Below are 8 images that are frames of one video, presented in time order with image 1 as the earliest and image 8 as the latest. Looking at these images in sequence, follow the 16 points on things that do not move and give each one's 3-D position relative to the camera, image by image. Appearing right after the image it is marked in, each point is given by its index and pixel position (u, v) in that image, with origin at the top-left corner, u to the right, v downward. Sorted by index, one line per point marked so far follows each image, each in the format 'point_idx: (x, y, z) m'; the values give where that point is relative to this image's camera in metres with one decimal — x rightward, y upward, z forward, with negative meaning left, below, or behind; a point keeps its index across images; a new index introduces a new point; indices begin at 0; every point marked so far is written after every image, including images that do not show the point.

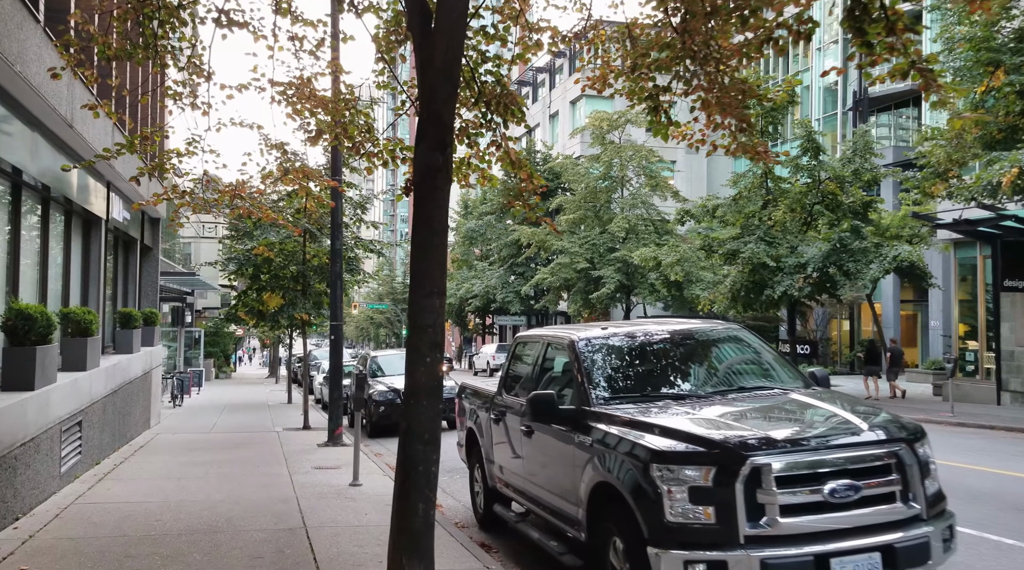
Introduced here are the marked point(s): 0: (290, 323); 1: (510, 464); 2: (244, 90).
0: (-4.5, -0.8, +16.2) m
1: (0.0, -1.5, +6.8) m
2: (-2.5, +1.9, +7.5) m
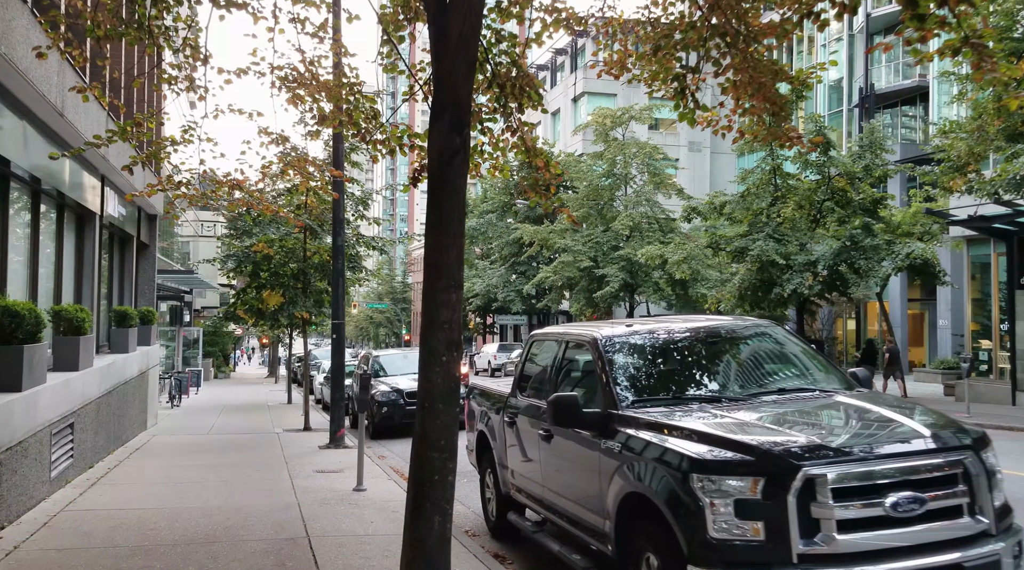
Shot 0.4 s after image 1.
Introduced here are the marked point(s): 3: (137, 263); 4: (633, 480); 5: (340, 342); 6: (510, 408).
0: (-4.4, -0.7, +15.8) m
1: (+0.1, -1.5, +6.4) m
2: (-2.4, +1.9, +7.1) m
3: (-7.9, +0.5, +16.6) m
4: (+0.7, -1.1, +4.4) m
5: (-2.8, -0.9, +12.9) m
6: (0.0, -1.1, +6.8) m
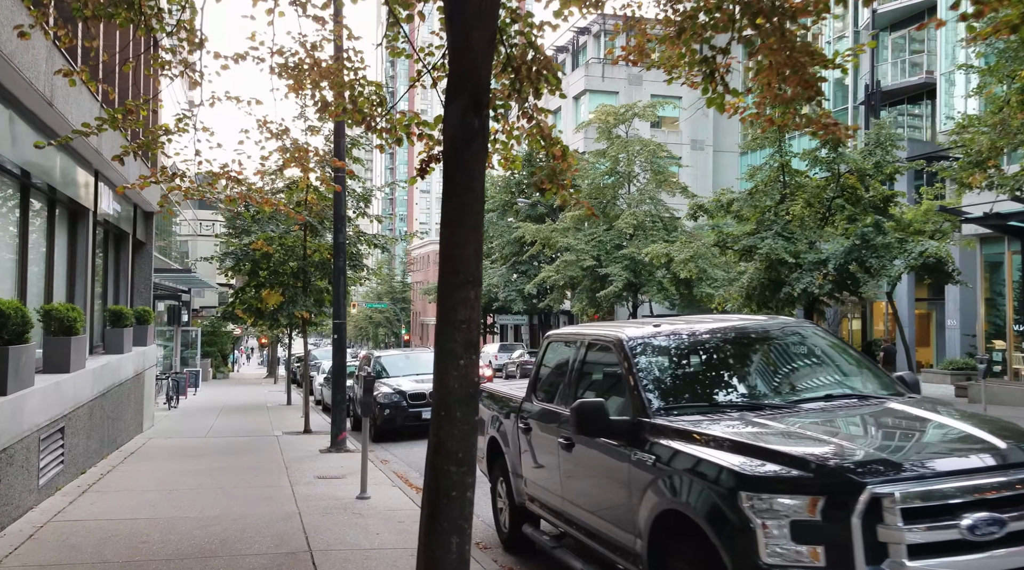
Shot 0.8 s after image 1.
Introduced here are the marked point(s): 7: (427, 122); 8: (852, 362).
0: (-4.3, -0.7, +15.4) m
1: (+0.2, -1.5, +6.0) m
2: (-2.3, +1.9, +6.7) m
3: (-7.8, +0.5, +16.2) m
4: (+0.8, -1.1, +4.0) m
5: (-2.7, -0.9, +12.5) m
6: (+0.1, -1.0, +6.4) m
7: (-0.7, +1.4, +6.7) m
8: (+2.3, -0.5, +5.3) m
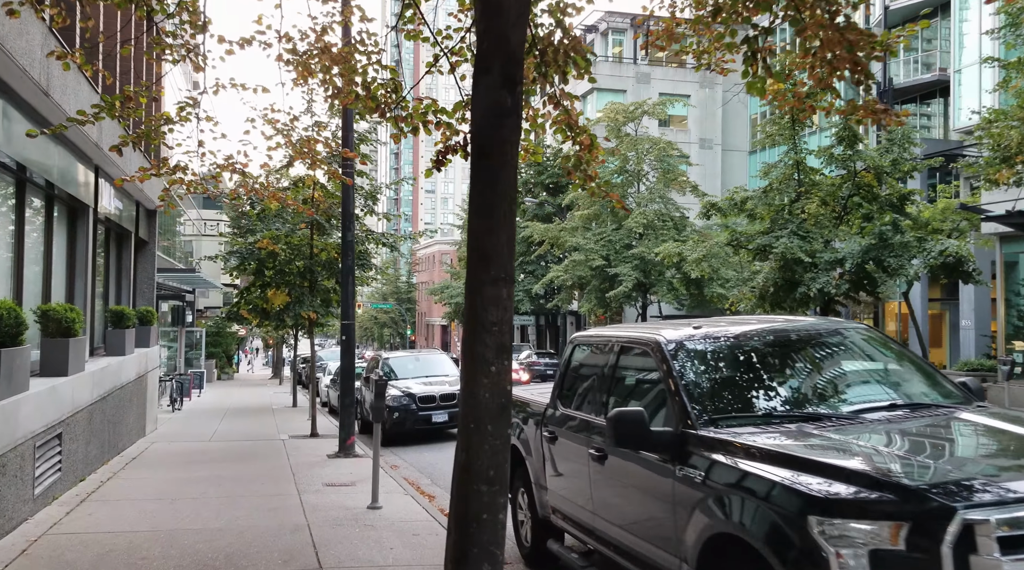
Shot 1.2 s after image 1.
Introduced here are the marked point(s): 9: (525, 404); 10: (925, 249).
0: (-4.1, -0.7, +15.0) m
1: (+0.4, -1.5, +5.6) m
2: (-2.1, +1.9, +6.4) m
3: (-7.6, +0.5, +15.9) m
4: (+1.0, -1.1, +3.6) m
5: (-2.5, -0.9, +12.1) m
6: (+0.3, -1.0, +6.0) m
7: (-0.5, +1.4, +6.3) m
8: (+2.4, -0.5, +4.9) m
9: (+0.1, -1.0, +6.6) m
10: (+10.1, +0.9, +19.3) m
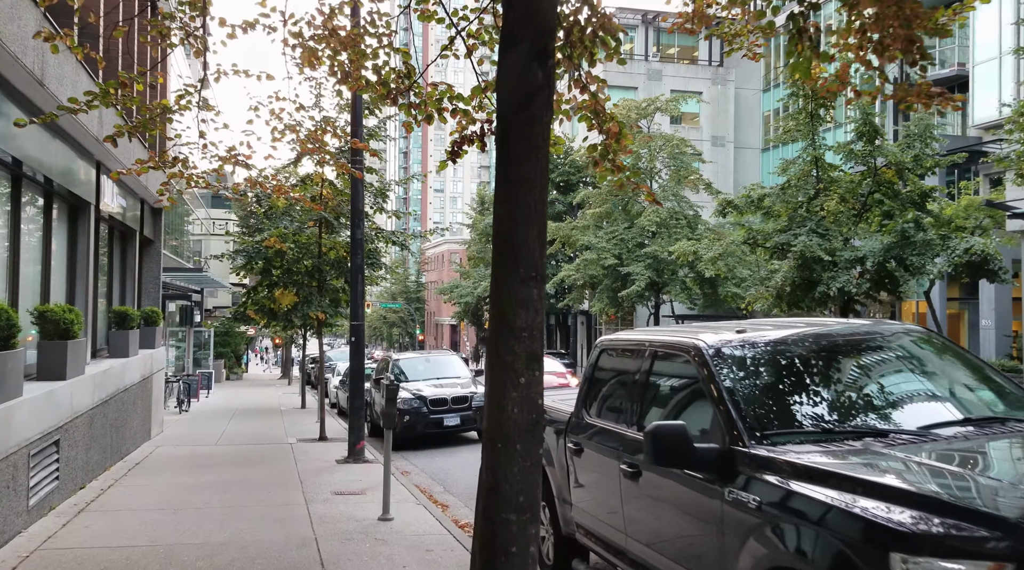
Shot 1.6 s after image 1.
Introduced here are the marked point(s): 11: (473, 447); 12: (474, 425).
0: (-3.9, -0.7, +14.7) m
1: (+0.5, -1.4, +5.2) m
2: (-2.0, +1.9, +6.0) m
3: (-7.3, +0.5, +15.5) m
4: (+1.1, -1.1, +3.2) m
5: (-2.3, -0.9, +11.7) m
6: (+0.4, -1.0, +5.6) m
7: (-0.4, +1.4, +5.9) m
8: (+2.6, -0.5, +4.4) m
9: (+0.3, -1.0, +6.2) m
10: (+10.4, +0.9, +18.8) m
11: (-0.7, -2.8, +13.5) m
12: (-0.7, -2.5, +13.9) m
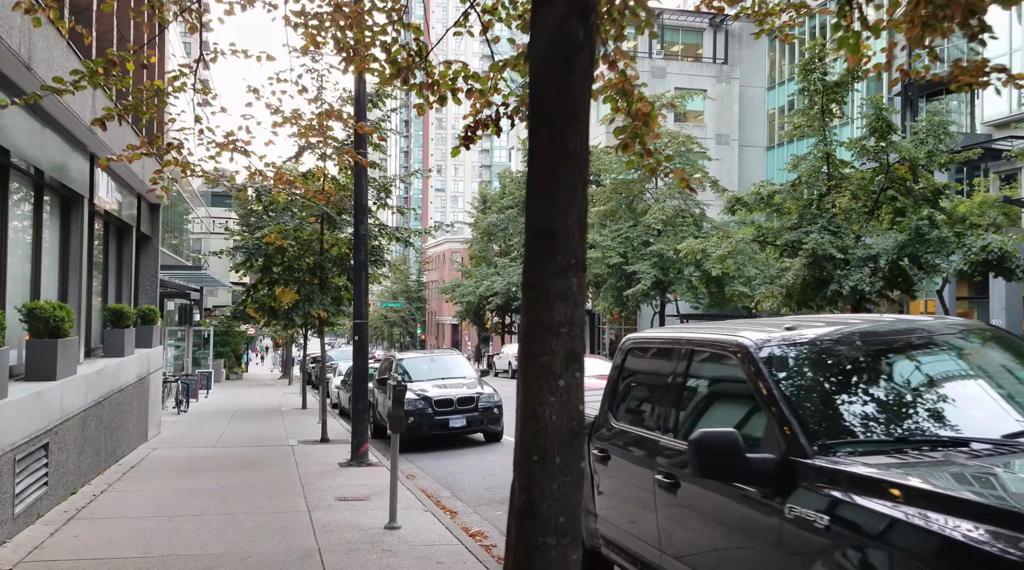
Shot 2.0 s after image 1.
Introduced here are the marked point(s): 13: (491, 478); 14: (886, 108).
0: (-3.7, -0.7, +14.3) m
1: (+0.6, -1.4, +4.8) m
2: (-1.9, +2.0, +5.6) m
3: (-7.2, +0.5, +15.1) m
4: (+1.2, -1.0, +2.8) m
5: (-2.1, -0.8, +11.3) m
6: (+0.5, -1.0, +5.2) m
7: (-0.3, +1.4, +5.5) m
8: (+2.7, -0.5, +4.0) m
9: (+0.4, -1.0, +5.8) m
10: (+10.5, +1.0, +18.4) m
11: (-0.5, -2.7, +13.1) m
12: (-0.5, -2.4, +13.5) m
13: (-0.3, -2.5, +10.3) m
14: (+9.4, +4.5, +19.8) m
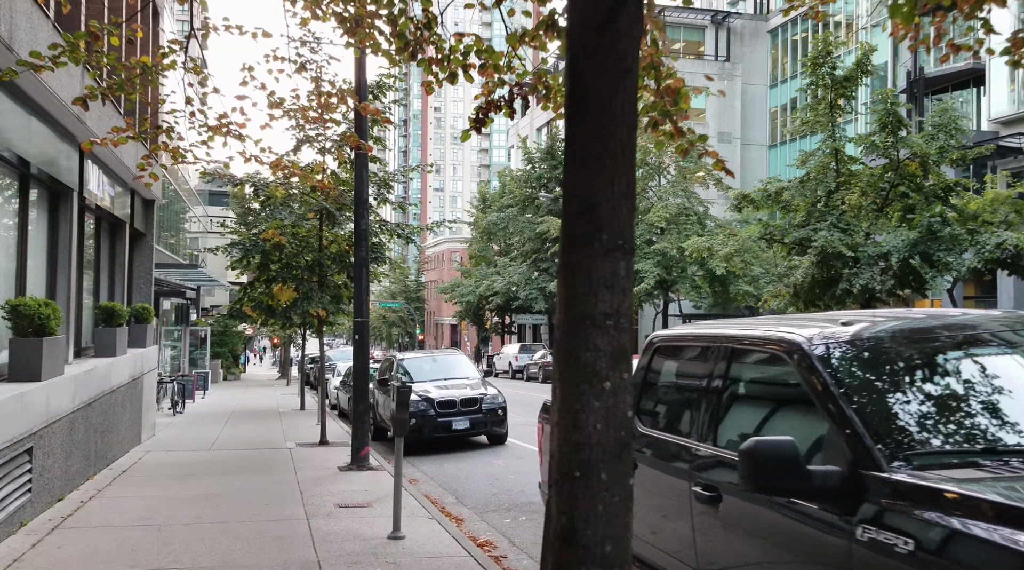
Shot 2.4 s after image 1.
0: (-3.7, -0.6, +13.9) m
1: (+0.7, -1.4, +4.4) m
2: (-1.8, +2.0, +5.2) m
3: (-7.1, +0.6, +14.7) m
4: (+1.3, -1.0, +2.4) m
5: (-2.0, -0.8, +10.9) m
6: (+0.6, -0.9, +4.8) m
7: (-0.2, +1.5, +5.1) m
8: (+2.8, -0.4, +3.6) m
9: (+0.5, -0.9, +5.4) m
10: (+10.6, +1.0, +18.0) m
11: (-0.5, -2.7, +12.7) m
12: (-0.4, -2.4, +13.1) m
13: (-0.2, -2.5, +9.9) m
14: (+9.5, +4.5, +19.4) m
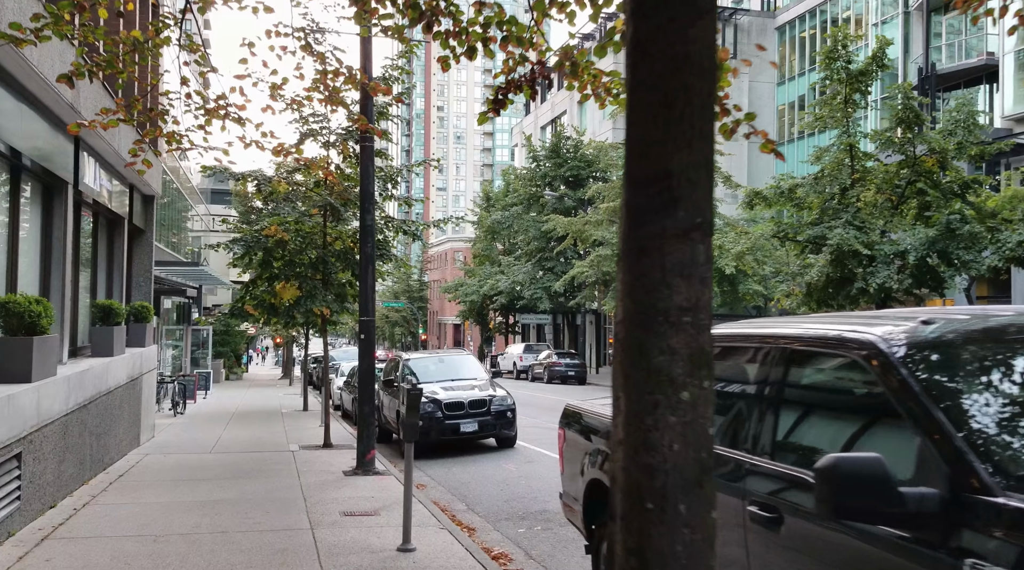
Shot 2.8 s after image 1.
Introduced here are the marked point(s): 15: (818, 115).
0: (-3.5, -0.6, +13.5) m
1: (+0.9, -1.3, +4.0) m
2: (-1.6, +2.0, +4.8) m
3: (-6.9, +0.6, +14.4) m
4: (+1.5, -1.0, +2.0) m
5: (-1.9, -0.7, +10.5) m
6: (+0.8, -0.9, +4.4) m
7: (0.0, +1.5, +4.7) m
8: (+2.9, -0.4, +3.2) m
9: (+0.6, -0.9, +5.0) m
10: (+10.8, +1.0, +17.6) m
11: (-0.3, -2.7, +12.3) m
12: (-0.3, -2.4, +12.7) m
13: (0.0, -2.5, +9.5) m
14: (+9.6, +4.5, +19.0) m
15: (+7.7, +4.3, +19.9) m
